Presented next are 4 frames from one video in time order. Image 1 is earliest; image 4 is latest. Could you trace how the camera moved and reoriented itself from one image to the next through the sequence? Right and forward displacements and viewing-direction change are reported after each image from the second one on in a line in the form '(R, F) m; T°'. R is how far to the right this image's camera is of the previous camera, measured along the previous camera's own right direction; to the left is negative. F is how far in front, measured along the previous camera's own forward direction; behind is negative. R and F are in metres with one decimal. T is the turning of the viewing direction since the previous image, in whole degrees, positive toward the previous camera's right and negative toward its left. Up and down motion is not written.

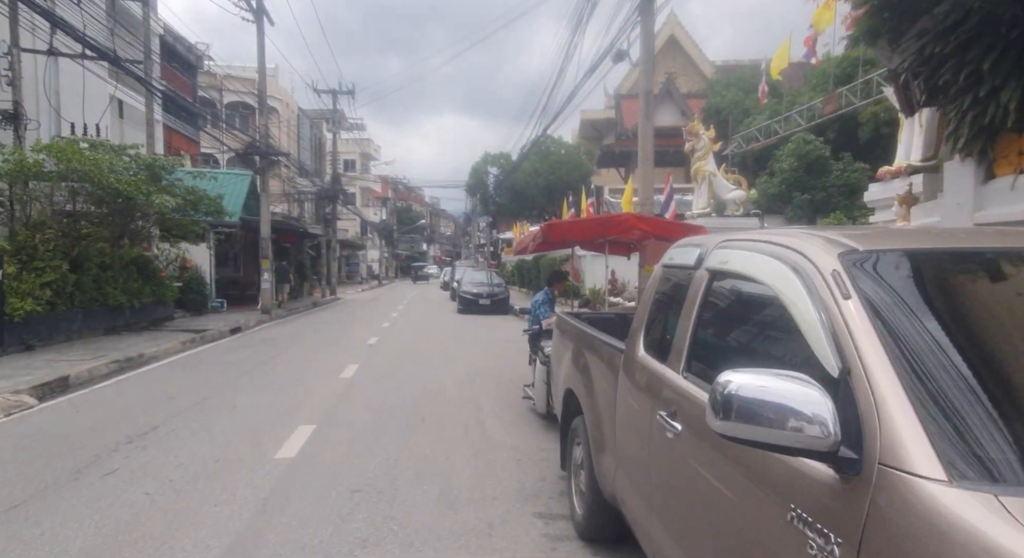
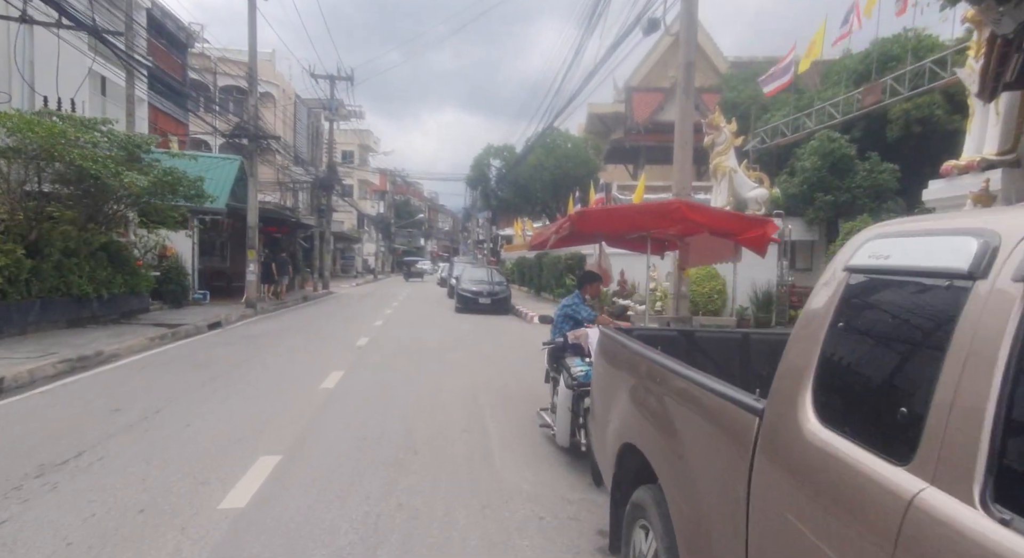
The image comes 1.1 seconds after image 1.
(-0.2, +1.4) m; 0°
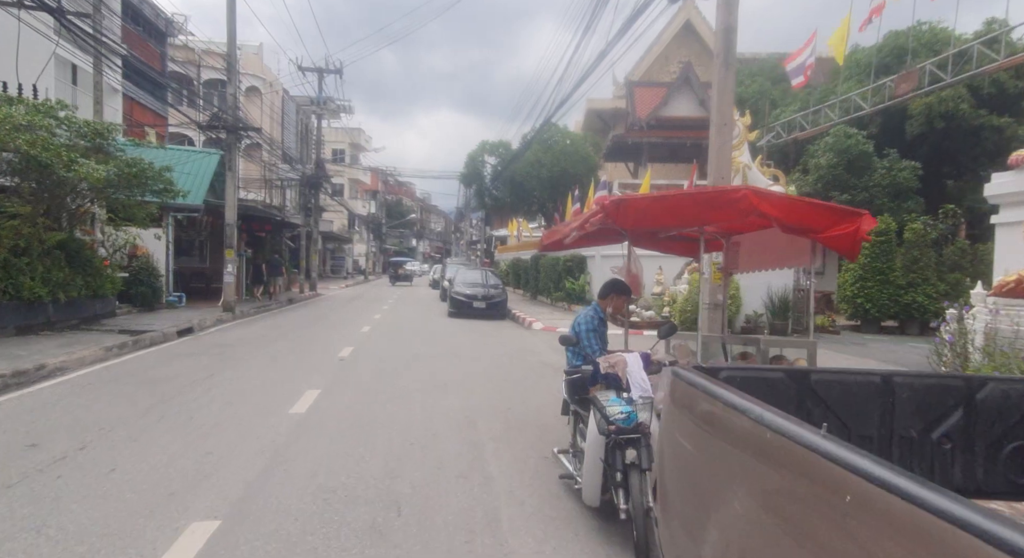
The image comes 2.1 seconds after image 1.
(-0.2, +1.3) m; +1°
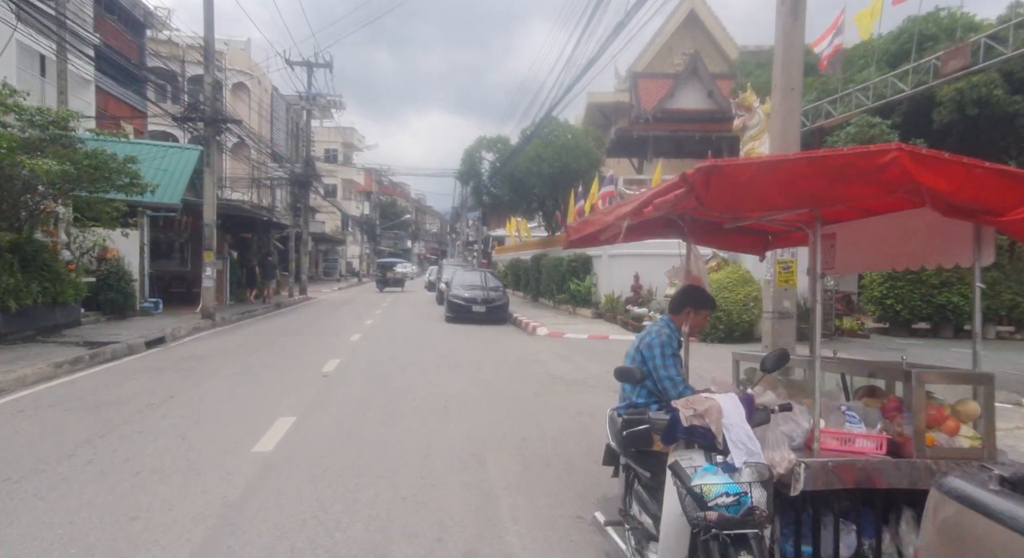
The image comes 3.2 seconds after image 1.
(-0.2, +1.4) m; 0°
